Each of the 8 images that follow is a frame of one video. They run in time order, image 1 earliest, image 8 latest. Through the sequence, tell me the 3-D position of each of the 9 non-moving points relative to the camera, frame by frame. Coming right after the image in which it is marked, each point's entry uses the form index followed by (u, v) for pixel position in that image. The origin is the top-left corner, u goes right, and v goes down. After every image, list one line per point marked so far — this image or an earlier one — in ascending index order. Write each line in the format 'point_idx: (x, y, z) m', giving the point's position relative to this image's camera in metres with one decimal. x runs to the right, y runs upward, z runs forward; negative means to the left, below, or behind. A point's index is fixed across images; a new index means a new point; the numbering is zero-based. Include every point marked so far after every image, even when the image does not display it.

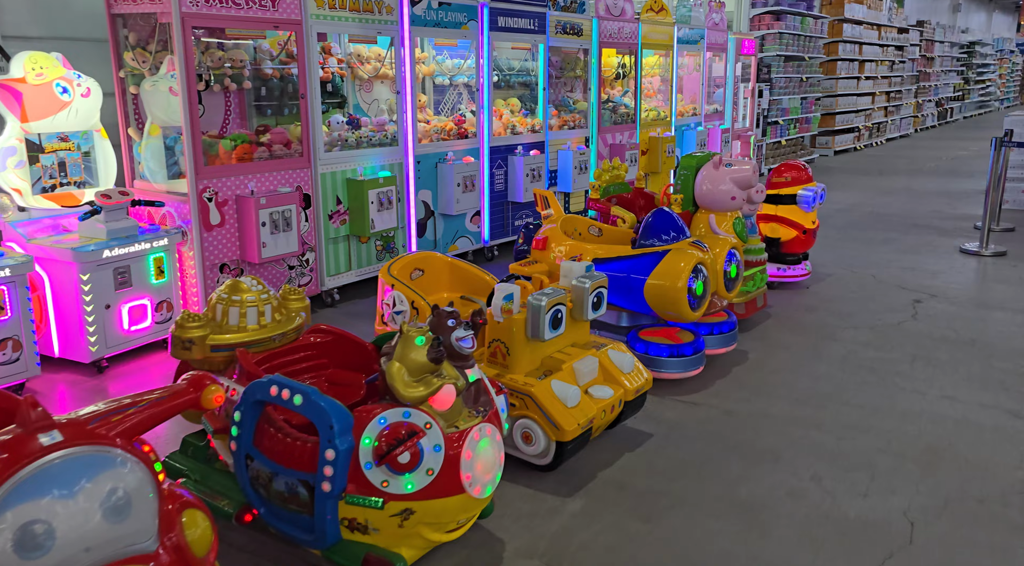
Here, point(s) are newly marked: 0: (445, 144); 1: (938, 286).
0: (-0.4, +0.9, +5.1) m
1: (+2.7, 0.0, +5.1) m
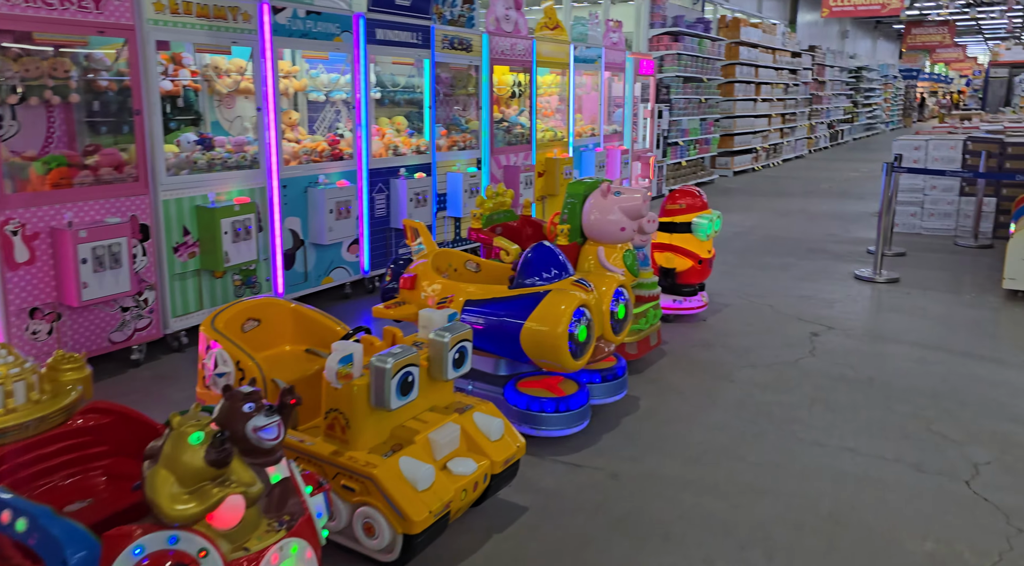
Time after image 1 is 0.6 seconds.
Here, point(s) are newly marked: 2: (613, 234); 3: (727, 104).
0: (-1.1, +0.7, +4.6) m
1: (+2.0, -0.2, +5.0) m
2: (+0.5, +0.2, +3.7) m
3: (+3.8, +3.2, +14.2) m
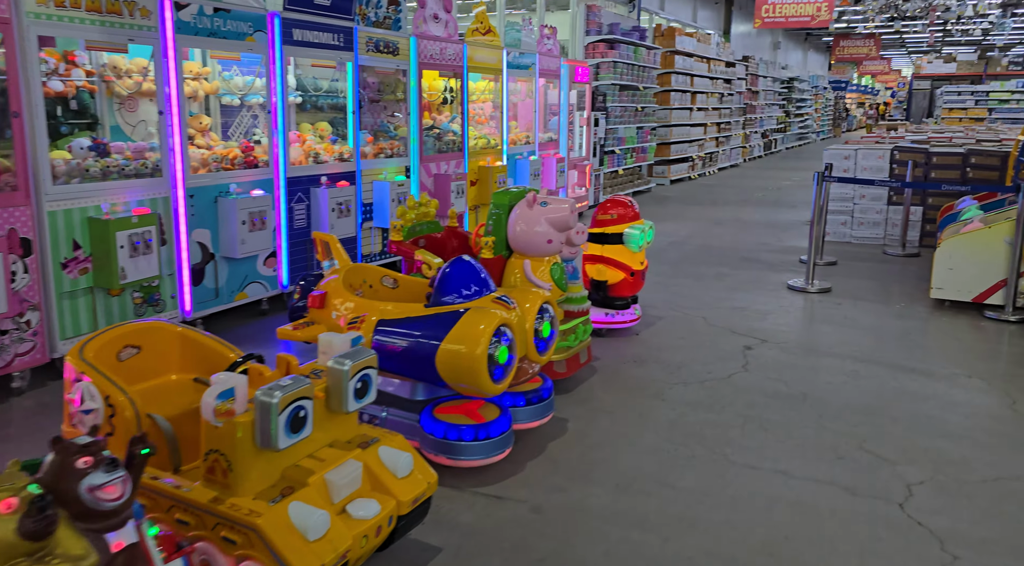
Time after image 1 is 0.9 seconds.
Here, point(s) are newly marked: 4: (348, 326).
0: (-1.6, +0.6, +4.3) m
1: (+1.6, -0.3, +4.9) m
2: (+0.1, +0.2, +3.6) m
3: (+2.7, +3.1, +14.3) m
4: (-0.6, -0.2, +2.9) m
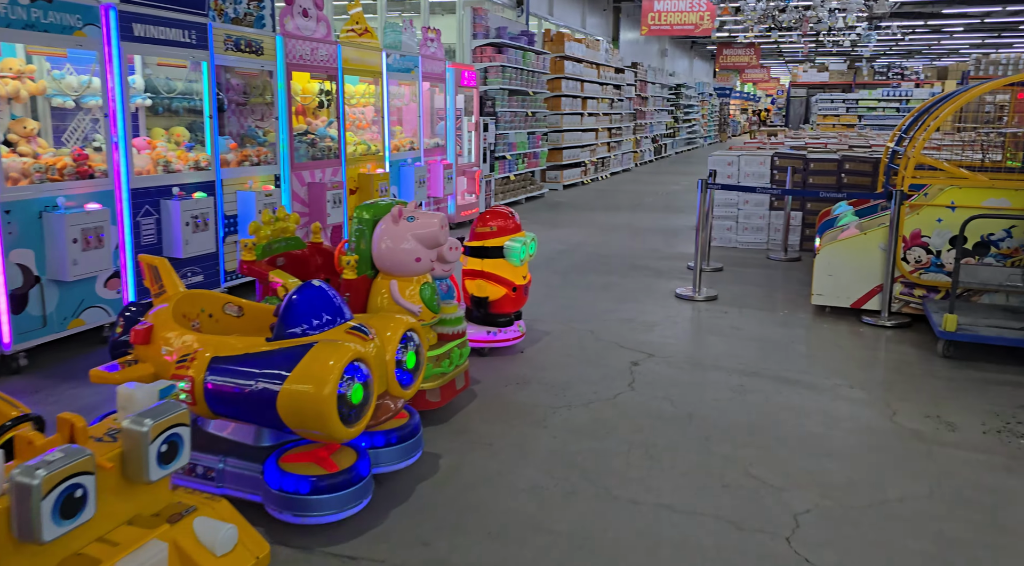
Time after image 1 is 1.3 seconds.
0: (-2.2, +0.5, +3.8) m
1: (+0.8, -0.4, +4.8) m
2: (-0.4, +0.1, +3.3) m
3: (+0.7, +3.0, +14.2) m
4: (-1.1, -0.3, +2.6) m
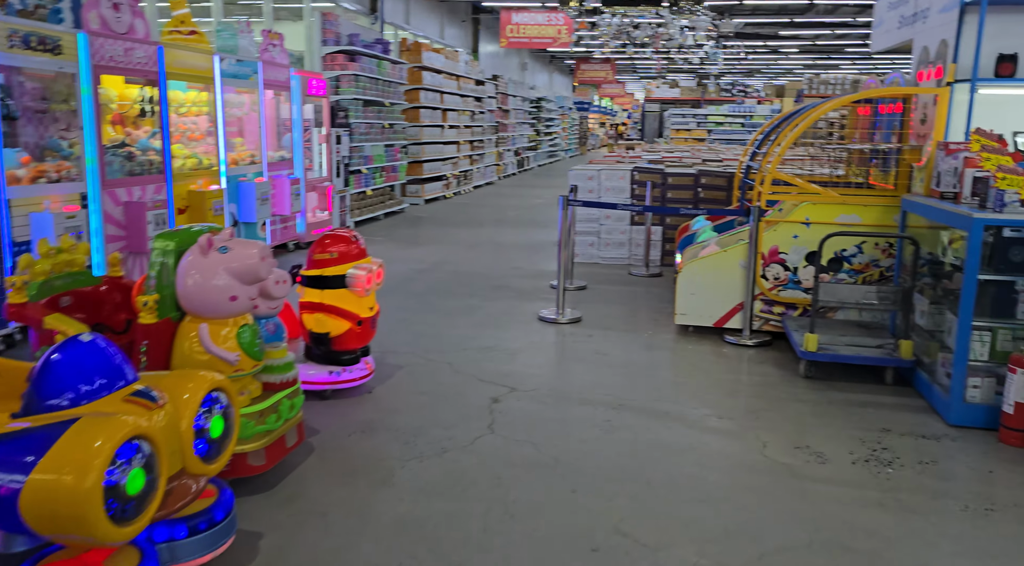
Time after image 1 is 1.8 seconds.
0: (-2.8, +0.3, +3.0) m
1: (0.0, -0.5, +4.4) m
2: (-1.0, -0.1, +2.7) m
3: (-1.7, +2.7, +13.8) m
4: (-1.5, -0.4, +1.9) m
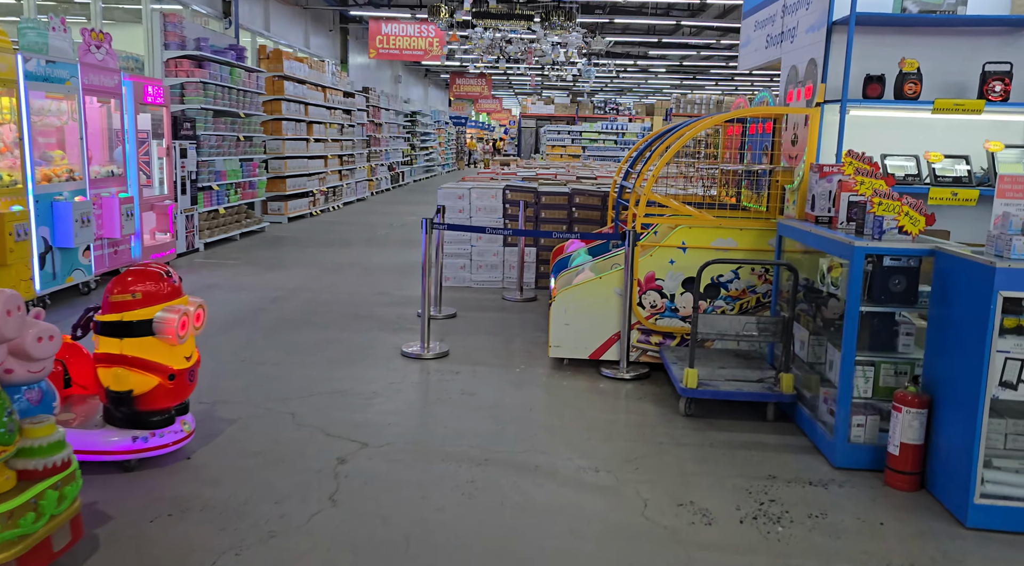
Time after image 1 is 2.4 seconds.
0: (-3.3, +0.1, +2.0) m
1: (-0.7, -0.7, +3.9) m
2: (-1.5, -0.2, +2.0) m
3: (-3.8, +2.3, +12.9) m
4: (-1.8, -0.6, +1.2) m
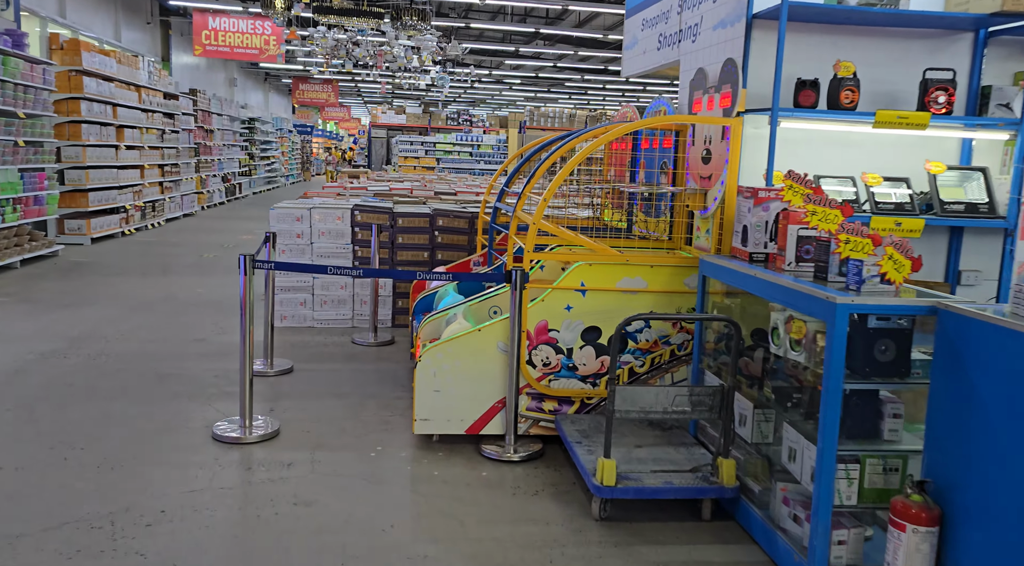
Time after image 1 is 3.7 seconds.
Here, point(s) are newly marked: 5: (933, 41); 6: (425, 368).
0: (-3.4, -0.2, +0.2) m
1: (-1.2, -1.0, +2.5) m
2: (-1.6, -0.5, +0.6) m
3: (-6.0, +1.8, +10.8) m
4: (-1.8, -0.8, -0.3) m
5: (+2.2, +1.3, +4.2) m
6: (-0.4, -0.4, +3.9) m
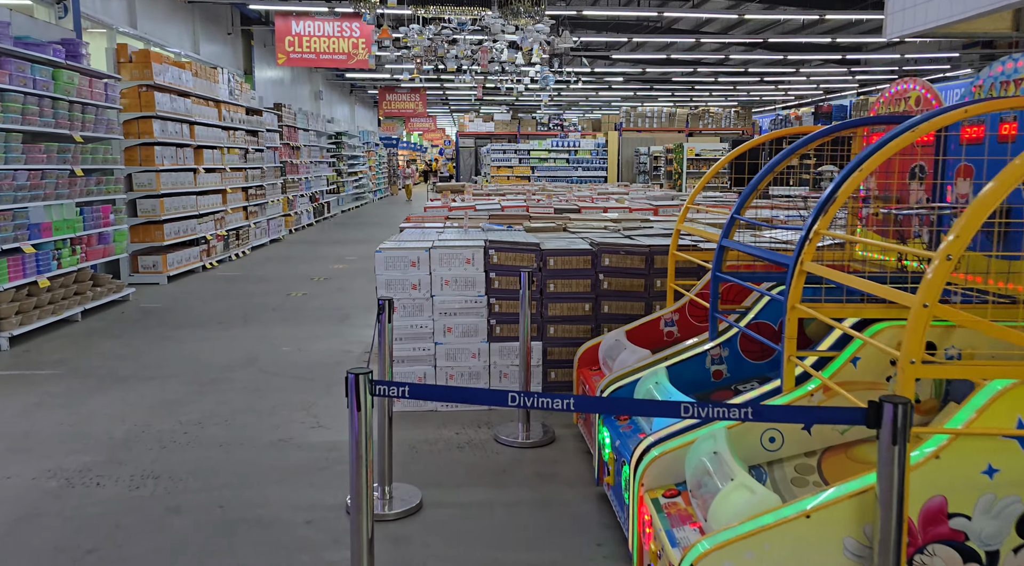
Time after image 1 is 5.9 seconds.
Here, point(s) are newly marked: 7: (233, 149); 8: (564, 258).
0: (-2.9, -0.6, -1.4) m
1: (-0.4, -1.3, +0.6) m
2: (-1.0, -0.9, -1.2) m
3: (-4.3, +1.3, +9.4) m
4: (-1.3, -1.2, -2.2) m
5: (+3.1, +1.0, +1.9) m
6: (+0.5, -0.8, +2.0) m
7: (-4.3, +2.1, +12.3) m
8: (+0.3, +0.1, +4.7) m
